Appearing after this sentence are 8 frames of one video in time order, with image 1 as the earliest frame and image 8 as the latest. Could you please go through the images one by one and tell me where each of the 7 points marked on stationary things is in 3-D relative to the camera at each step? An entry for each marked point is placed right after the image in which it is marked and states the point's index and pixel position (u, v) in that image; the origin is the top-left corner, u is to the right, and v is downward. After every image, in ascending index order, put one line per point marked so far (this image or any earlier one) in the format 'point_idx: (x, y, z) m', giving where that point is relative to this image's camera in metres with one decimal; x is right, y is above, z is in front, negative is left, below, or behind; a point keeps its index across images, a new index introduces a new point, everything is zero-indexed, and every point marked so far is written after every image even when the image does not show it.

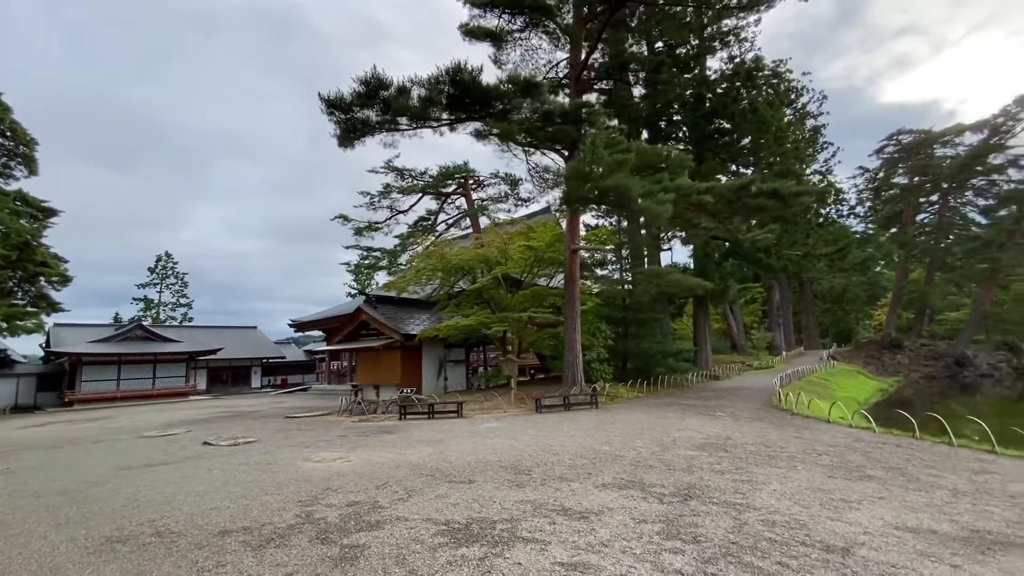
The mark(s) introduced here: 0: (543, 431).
0: (+0.5, -2.4, +8.2) m
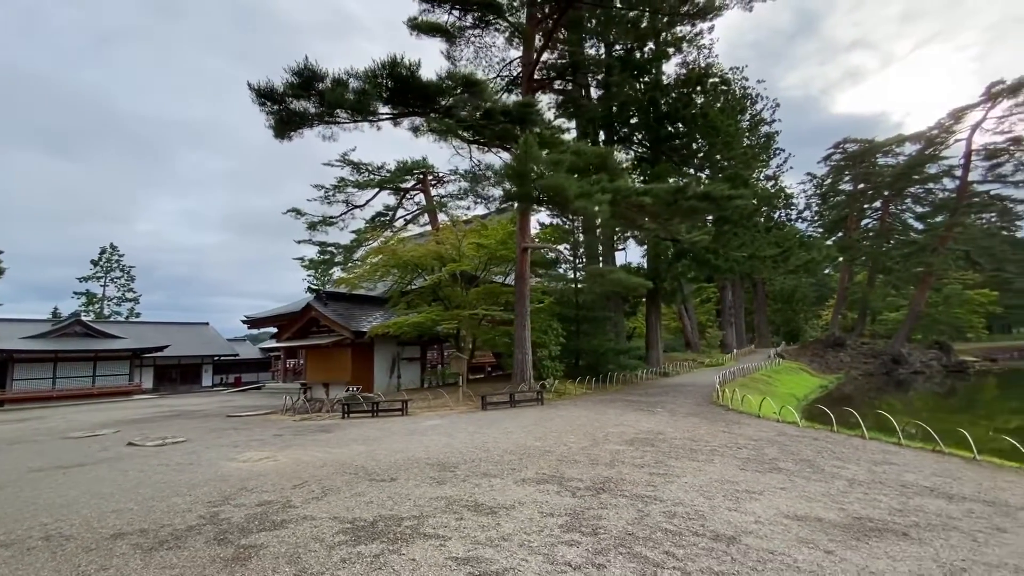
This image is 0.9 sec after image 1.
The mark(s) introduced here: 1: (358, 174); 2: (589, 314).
0: (-0.5, -2.3, +8.2) m
1: (-6.2, +4.6, +19.9) m
2: (+2.5, -0.8, +15.8) m
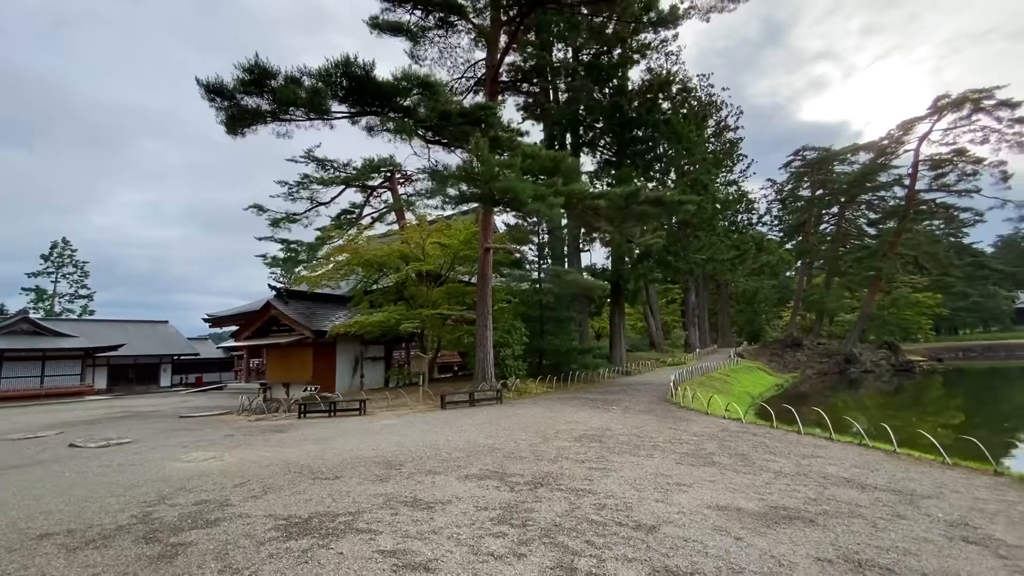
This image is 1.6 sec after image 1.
0: (-1.3, -2.3, +8.3) m
1: (-7.5, +4.7, +19.6) m
2: (+1.3, -0.8, +16.0) m
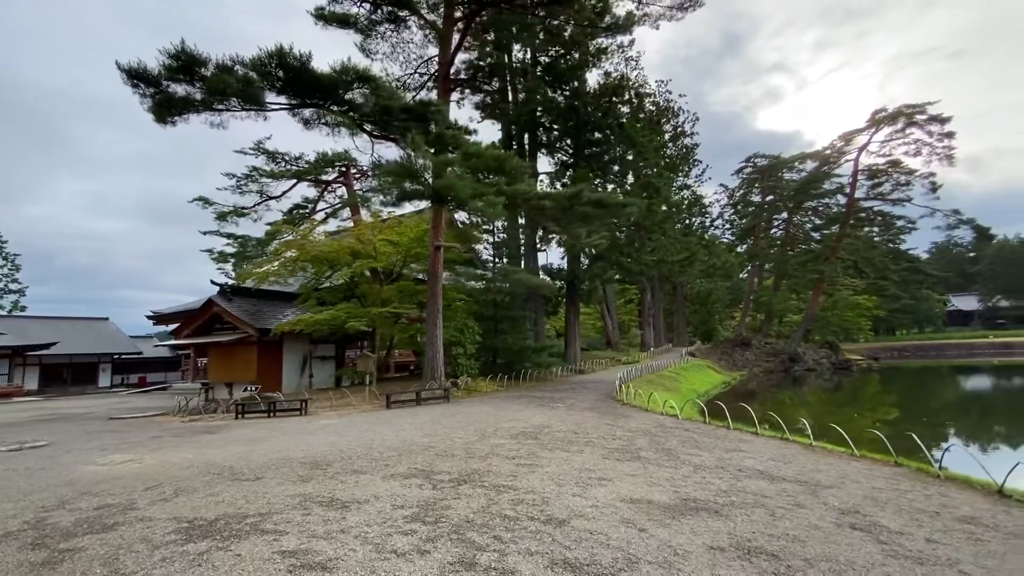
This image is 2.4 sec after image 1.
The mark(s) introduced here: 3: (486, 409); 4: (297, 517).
0: (-2.2, -2.3, +8.2) m
1: (-9.2, +4.8, +19.1) m
2: (-0.2, -0.8, +16.1) m
3: (-0.5, -2.4, +9.8) m
4: (-1.7, -1.8, +3.8) m
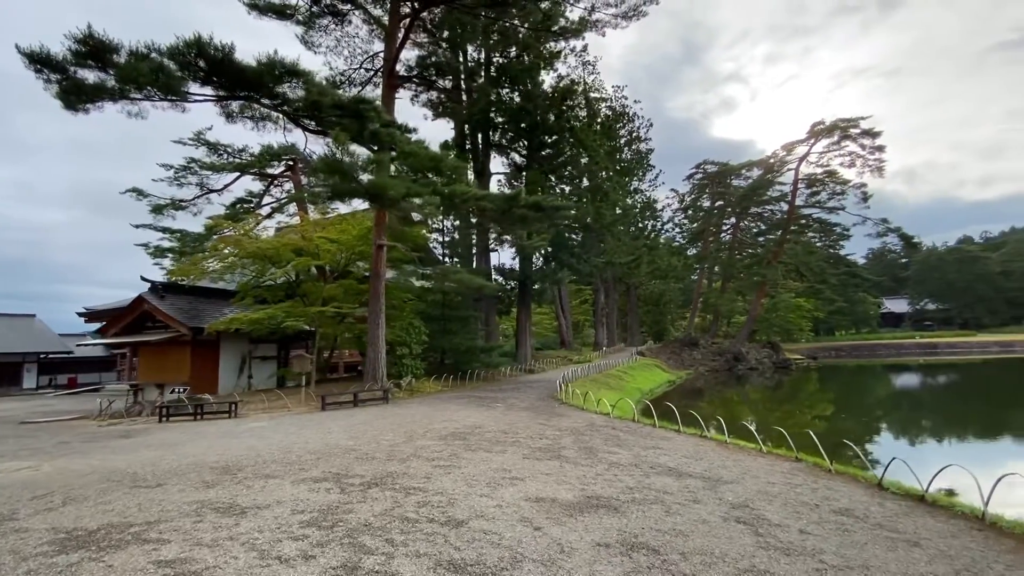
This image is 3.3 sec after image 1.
0: (-3.4, -2.3, +8.0) m
1: (-11.1, +4.9, +18.3) m
2: (-1.9, -0.8, +16.0) m
3: (-1.8, -2.4, +9.8) m
4: (-2.4, -1.8, +3.7) m
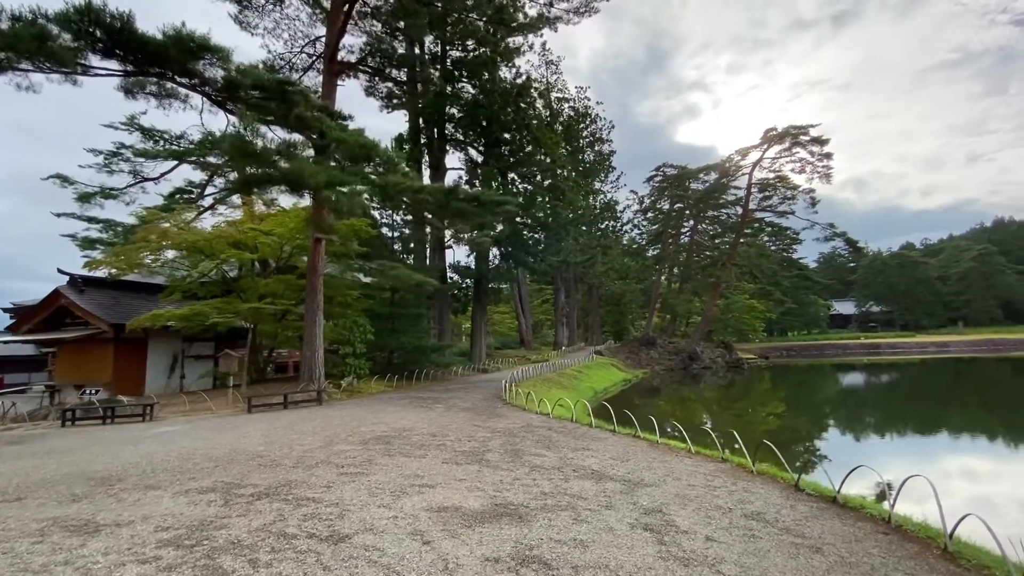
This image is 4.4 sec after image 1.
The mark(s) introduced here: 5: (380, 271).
0: (-4.4, -2.2, +7.4) m
1: (-12.7, +5.1, +17.2) m
2: (-3.5, -0.7, +15.5) m
3: (-3.0, -2.3, +9.3) m
4: (-3.2, -1.7, +3.2) m
5: (-3.3, +0.5, +14.1) m
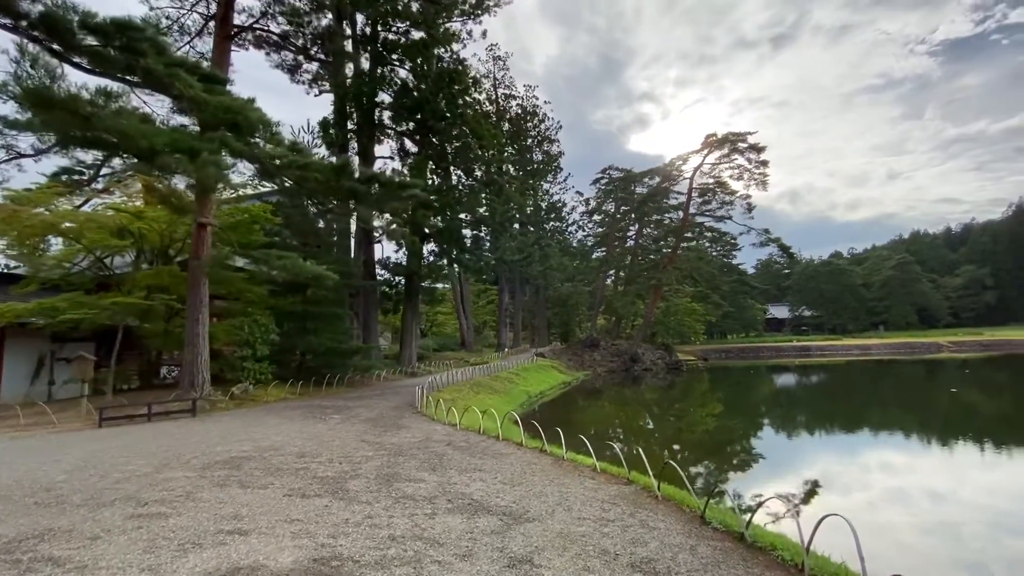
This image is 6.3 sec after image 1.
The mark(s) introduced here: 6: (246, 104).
0: (-5.8, -2.0, +6.0) m
1: (-14.9, +5.3, +14.9) m
2: (-5.7, -0.6, +14.1) m
3: (-4.6, -2.2, +8.0) m
4: (-4.2, -1.6, +1.9) m
5: (-5.4, +0.6, +12.7) m
6: (-3.8, +2.6, +7.1) m
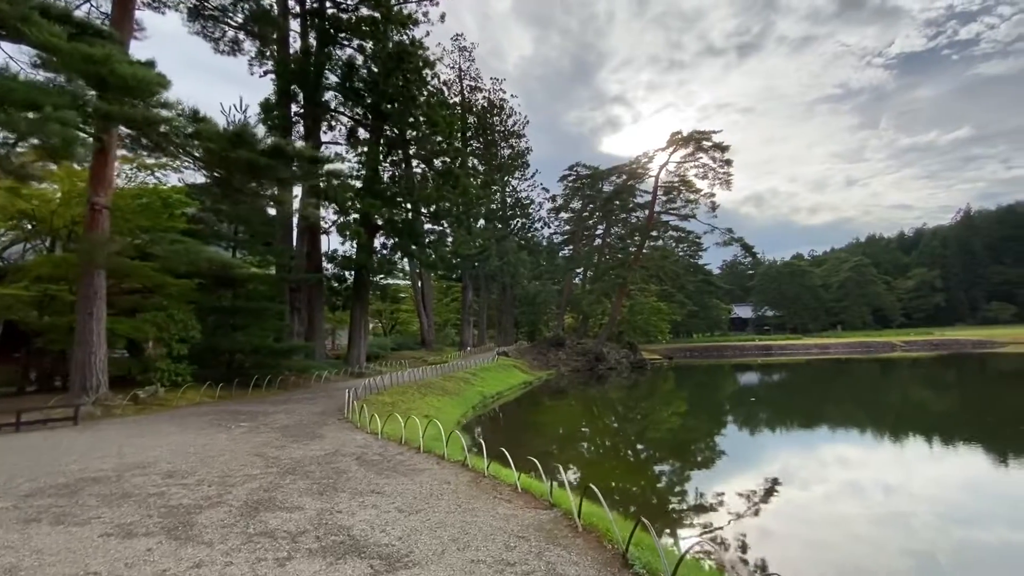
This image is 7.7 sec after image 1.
0: (-6.8, -1.9, +4.8) m
1: (-16.3, +5.6, +13.2) m
2: (-7.0, -0.4, +12.9) m
3: (-5.6, -2.1, +6.9) m
4: (-4.9, -1.4, +0.8) m
5: (-6.6, +0.8, +11.5) m
6: (-4.7, +2.8, +6.0) m
